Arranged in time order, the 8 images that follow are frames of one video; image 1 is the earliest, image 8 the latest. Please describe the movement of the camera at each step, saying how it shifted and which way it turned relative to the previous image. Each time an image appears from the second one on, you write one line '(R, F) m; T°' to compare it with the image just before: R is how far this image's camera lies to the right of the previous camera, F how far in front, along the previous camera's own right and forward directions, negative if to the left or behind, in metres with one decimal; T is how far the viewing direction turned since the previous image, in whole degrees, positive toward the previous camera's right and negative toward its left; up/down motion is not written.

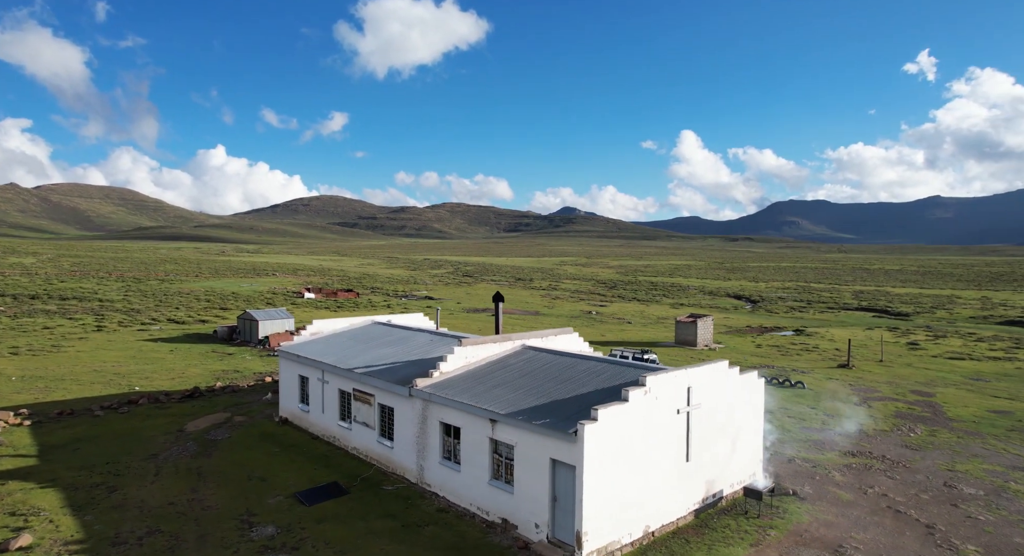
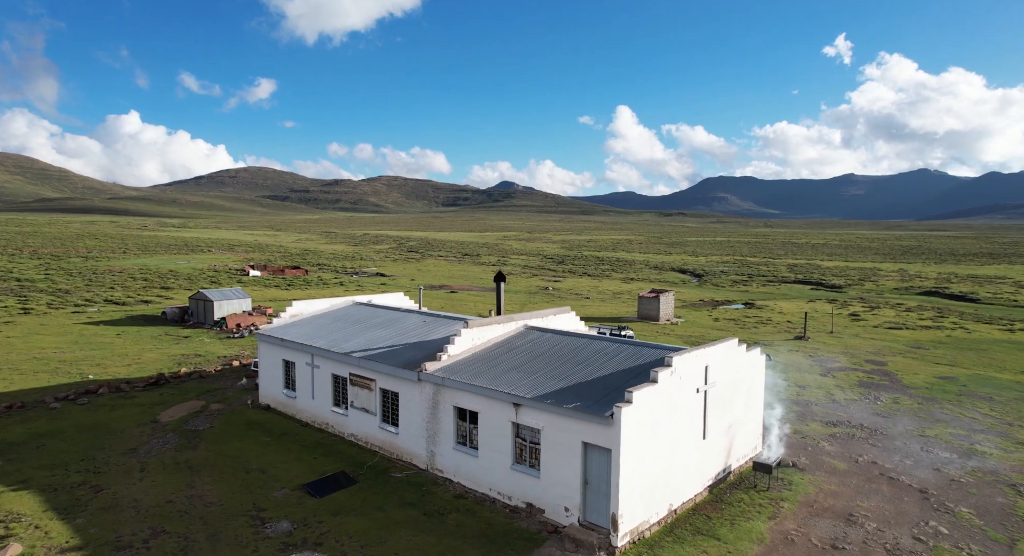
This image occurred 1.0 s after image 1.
(-2.5, +0.5) m; +6°
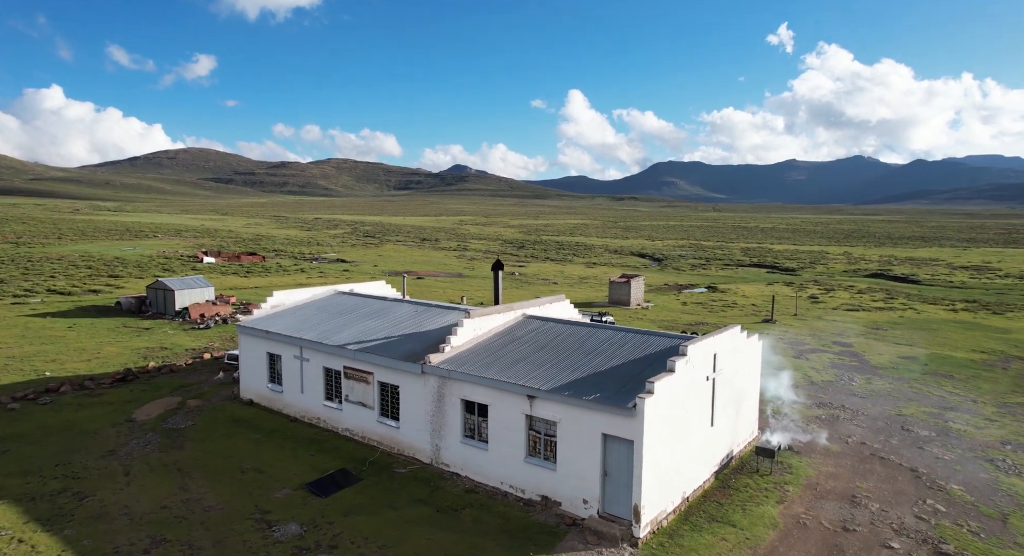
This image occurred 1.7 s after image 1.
(-1.8, +0.5) m; +5°
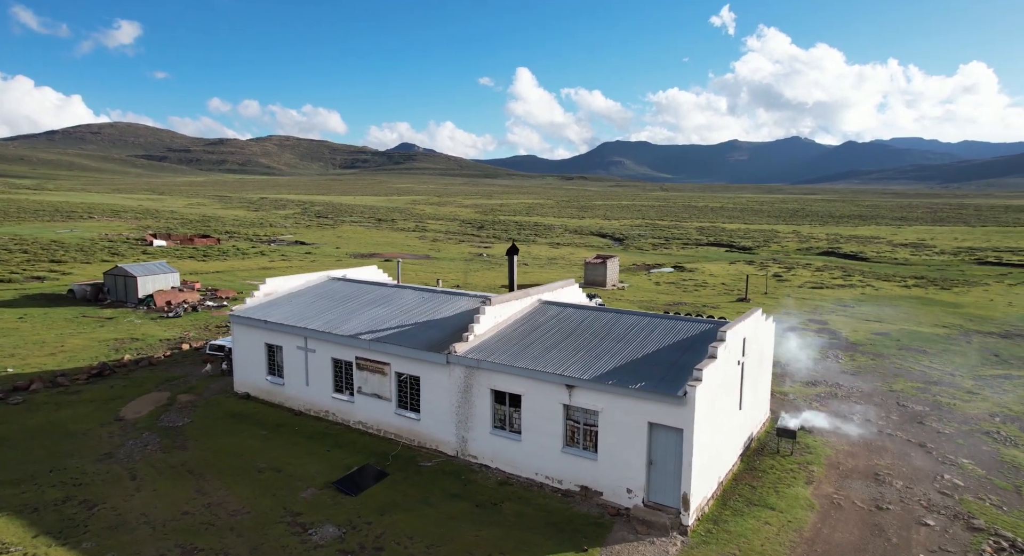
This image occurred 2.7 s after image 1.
(-2.5, +0.7) m; +5°
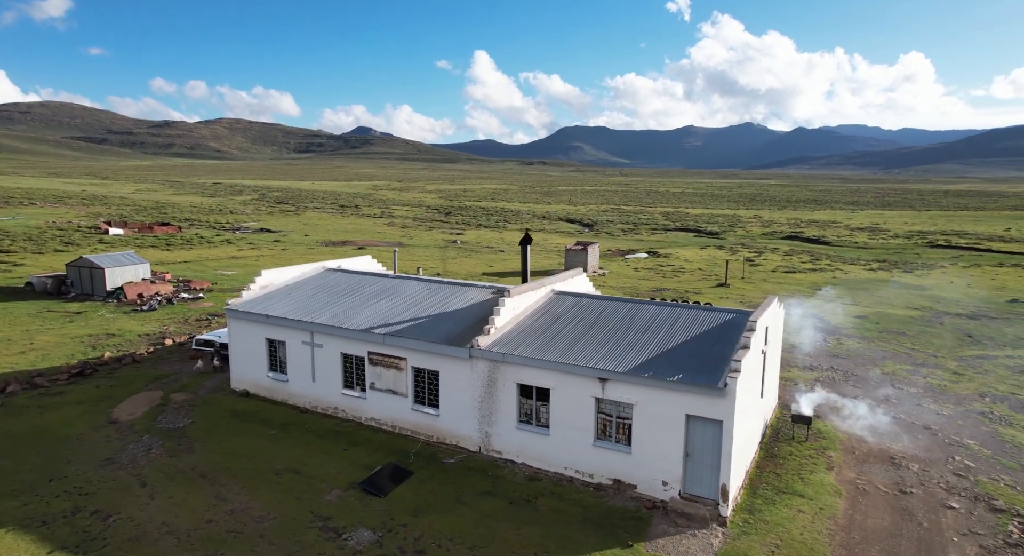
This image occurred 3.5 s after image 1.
(-2.0, +0.5) m; +4°
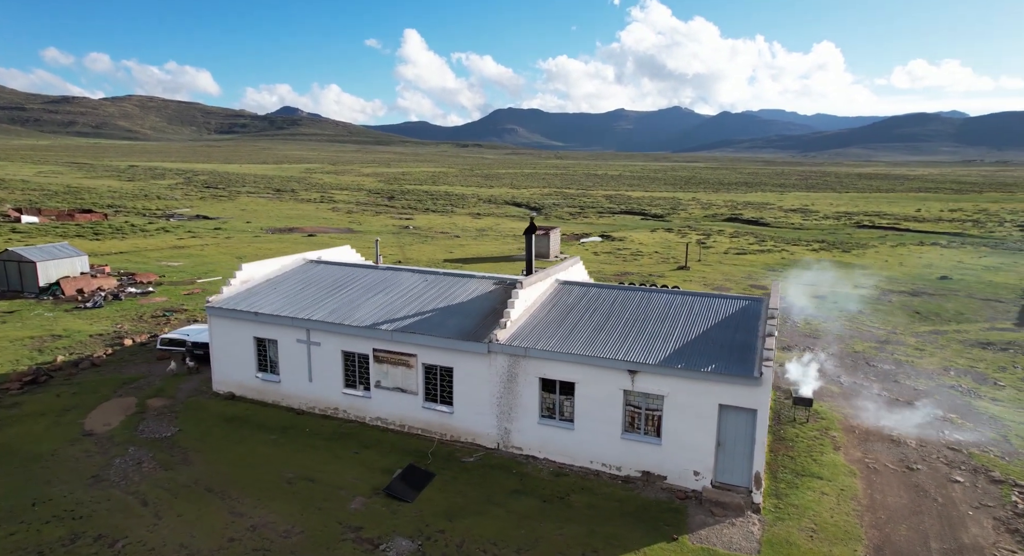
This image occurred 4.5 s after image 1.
(-2.4, +0.7) m; +6°
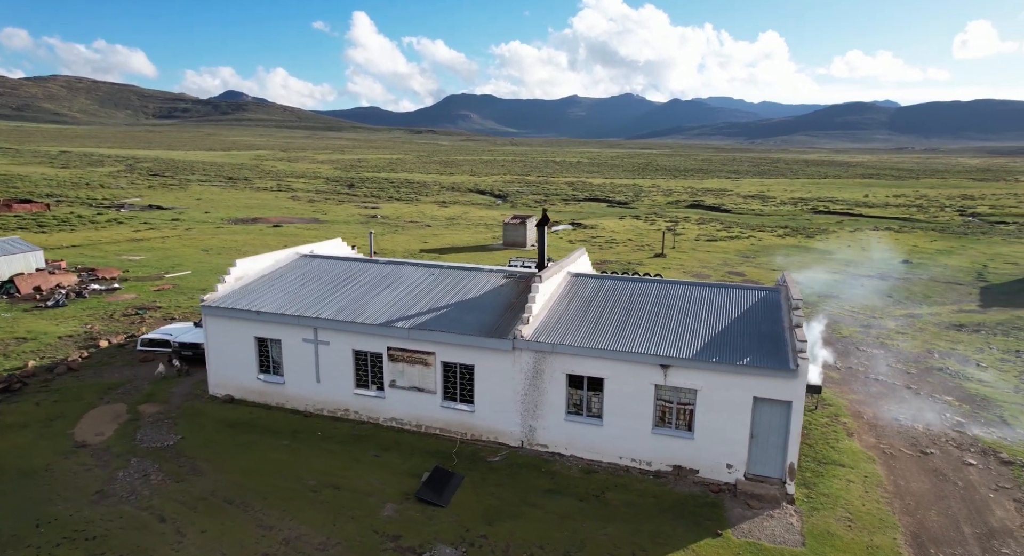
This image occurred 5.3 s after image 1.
(-2.0, +0.6) m; +5°
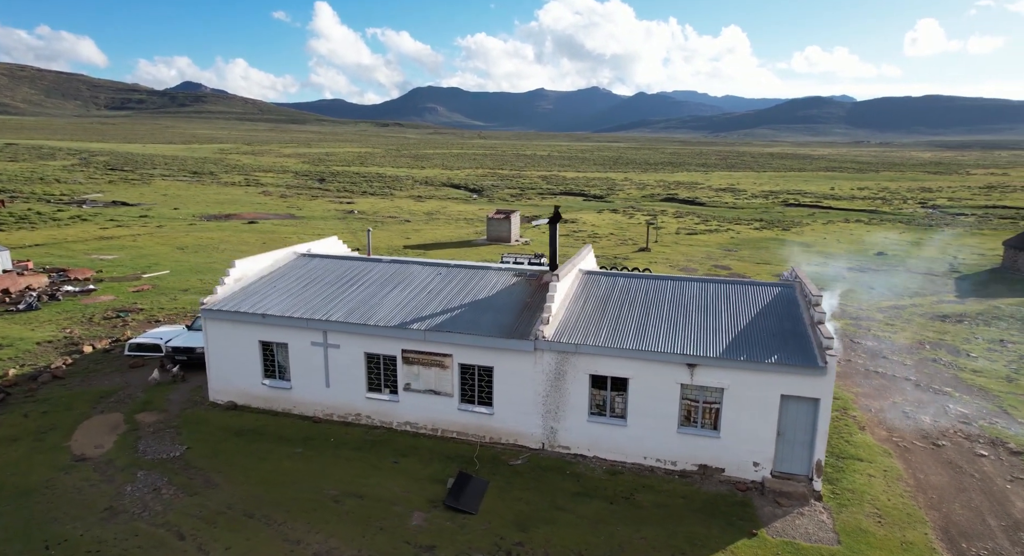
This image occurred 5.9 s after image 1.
(-1.5, +0.5) m; +3°
